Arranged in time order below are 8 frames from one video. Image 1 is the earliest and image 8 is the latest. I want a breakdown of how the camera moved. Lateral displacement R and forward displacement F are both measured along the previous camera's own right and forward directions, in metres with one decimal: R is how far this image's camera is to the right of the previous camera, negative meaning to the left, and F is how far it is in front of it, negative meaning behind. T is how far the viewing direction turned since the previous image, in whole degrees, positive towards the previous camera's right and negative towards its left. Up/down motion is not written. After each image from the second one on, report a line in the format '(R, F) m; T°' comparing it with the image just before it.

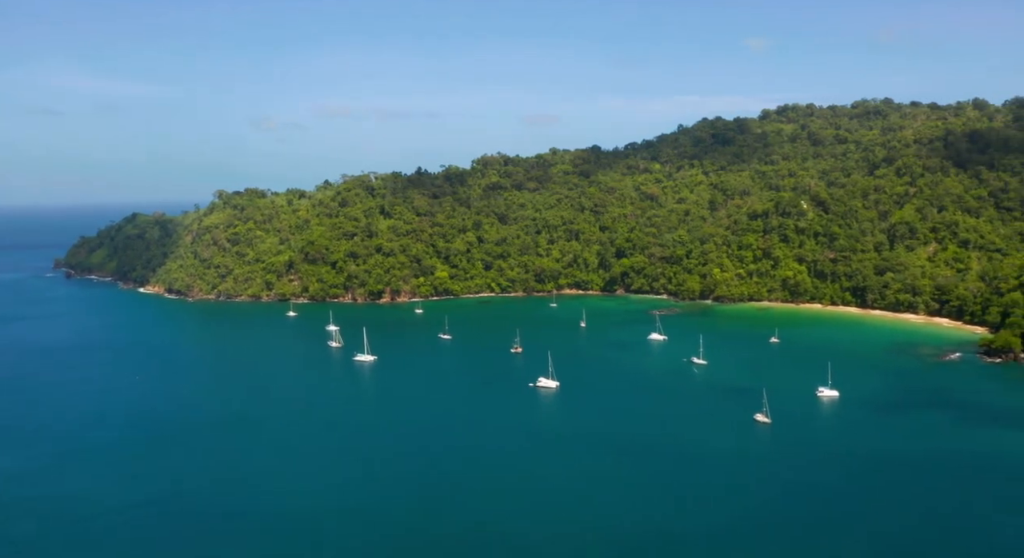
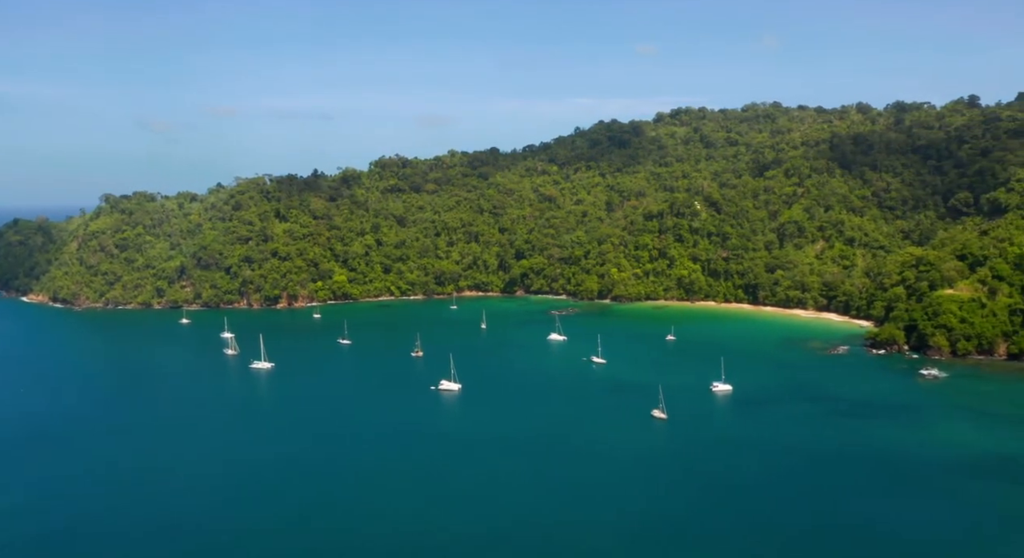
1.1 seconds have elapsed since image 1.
(-1.3, +4.8) m; +7°
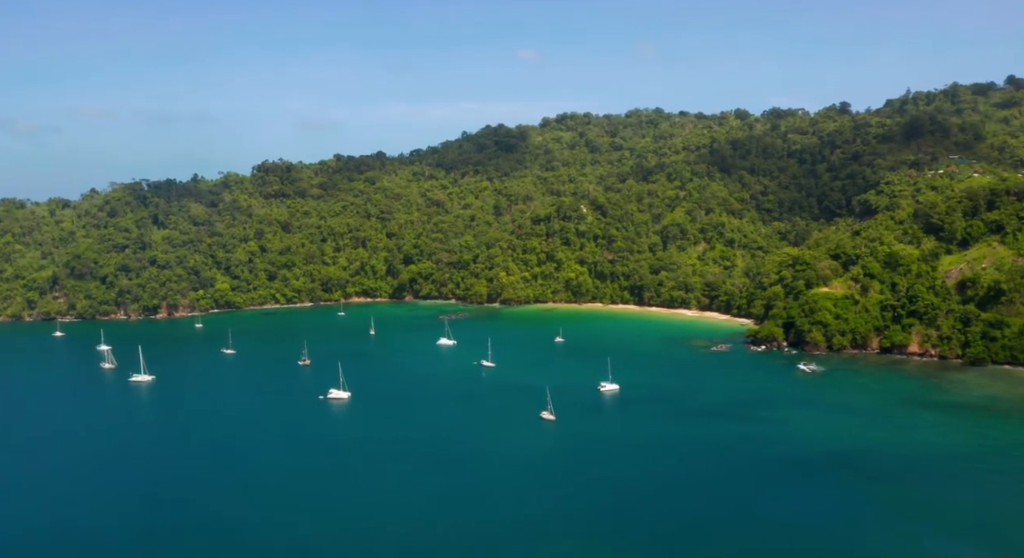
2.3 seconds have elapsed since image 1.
(-1.0, +3.5) m; +8°
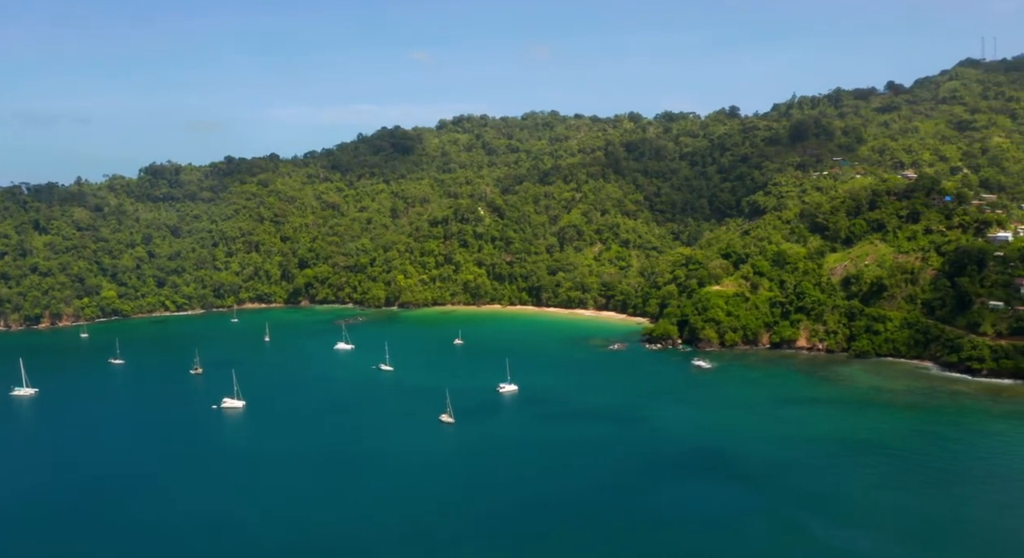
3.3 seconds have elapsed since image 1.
(-0.5, +2.0) m; +7°
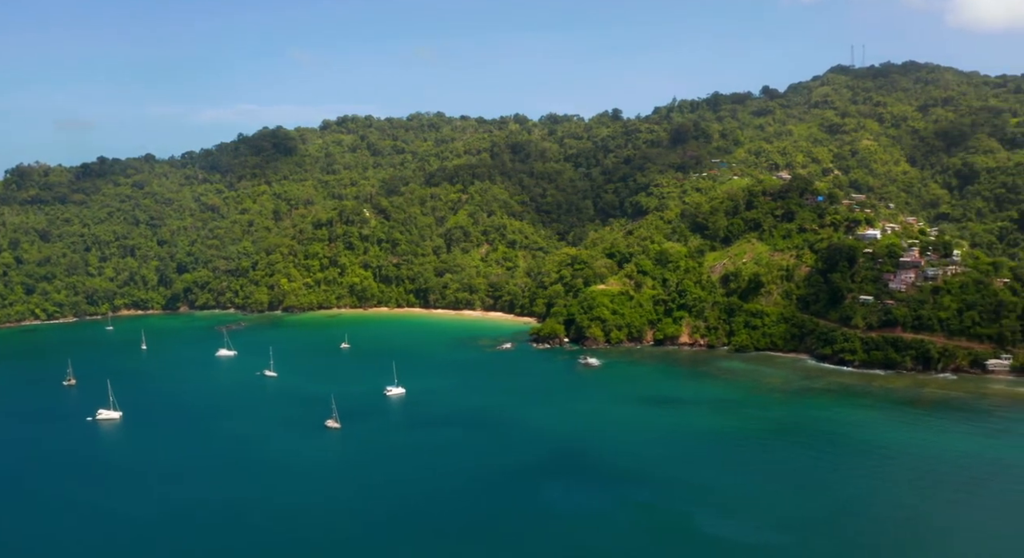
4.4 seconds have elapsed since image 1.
(-0.4, +1.2) m; +8°
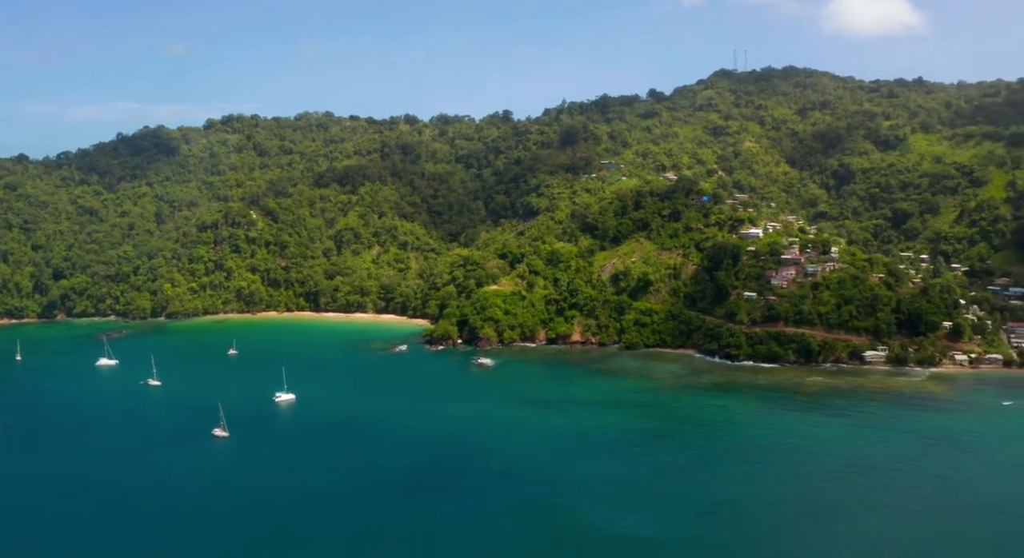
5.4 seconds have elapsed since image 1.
(-0.2, +0.7) m; +7°
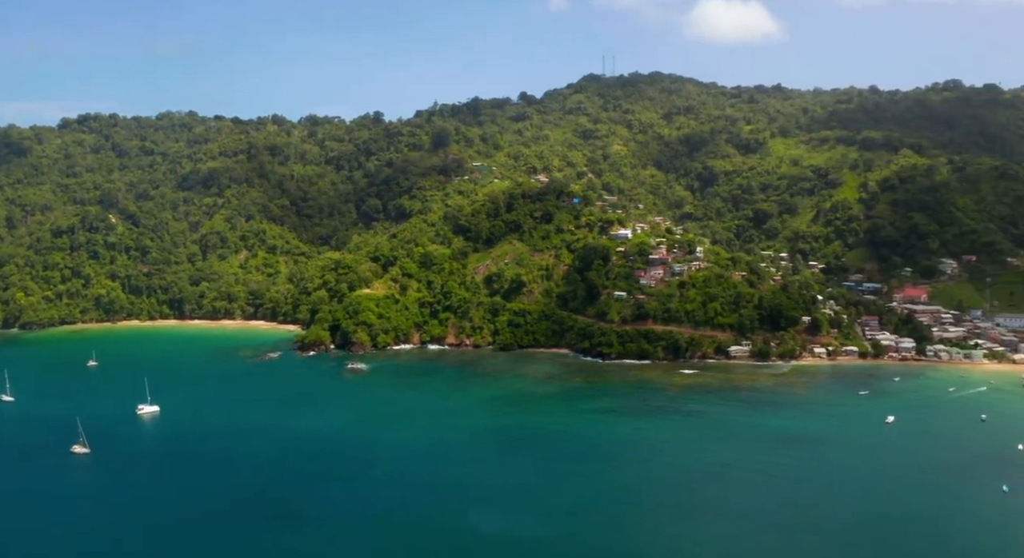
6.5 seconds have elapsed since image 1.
(0.0, +0.6) m; +9°
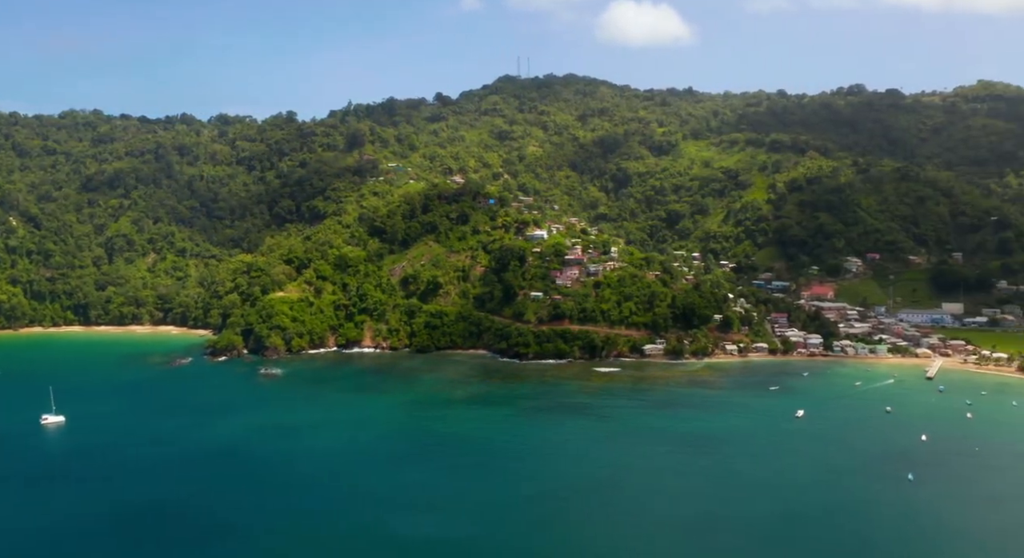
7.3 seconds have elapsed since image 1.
(+0.5, +0.1) m; +5°
